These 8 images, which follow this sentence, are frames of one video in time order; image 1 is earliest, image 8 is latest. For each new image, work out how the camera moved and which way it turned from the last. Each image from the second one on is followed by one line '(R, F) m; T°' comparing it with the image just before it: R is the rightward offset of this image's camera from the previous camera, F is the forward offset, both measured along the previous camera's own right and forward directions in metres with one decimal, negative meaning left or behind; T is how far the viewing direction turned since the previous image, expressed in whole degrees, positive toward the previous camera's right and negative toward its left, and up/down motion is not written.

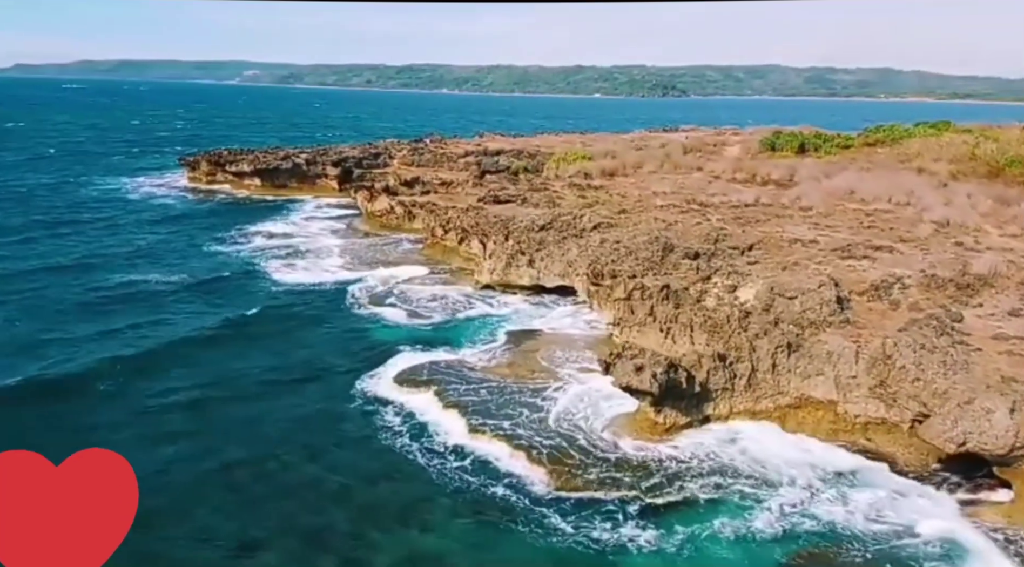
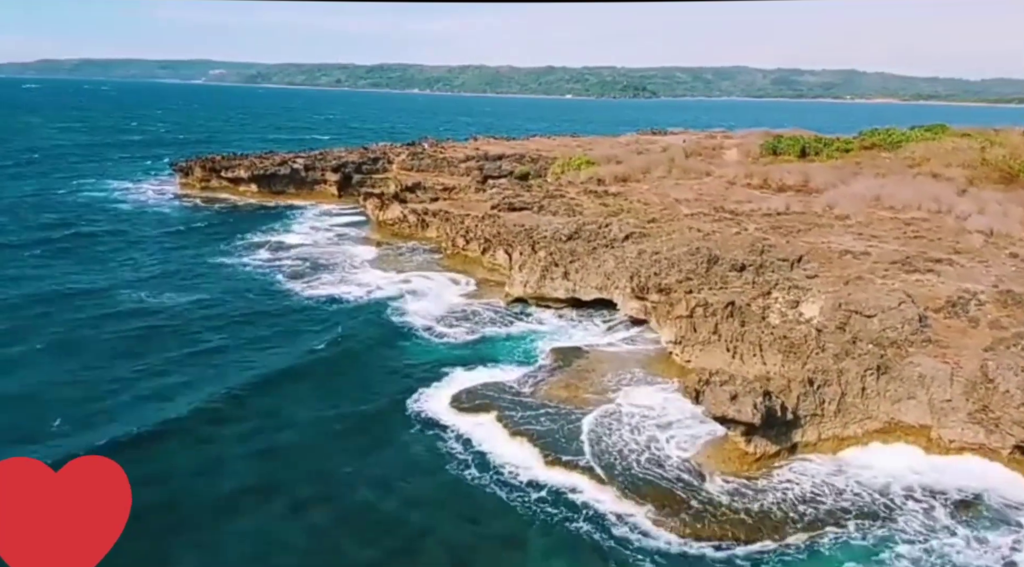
(-2.4, +1.2) m; +2°
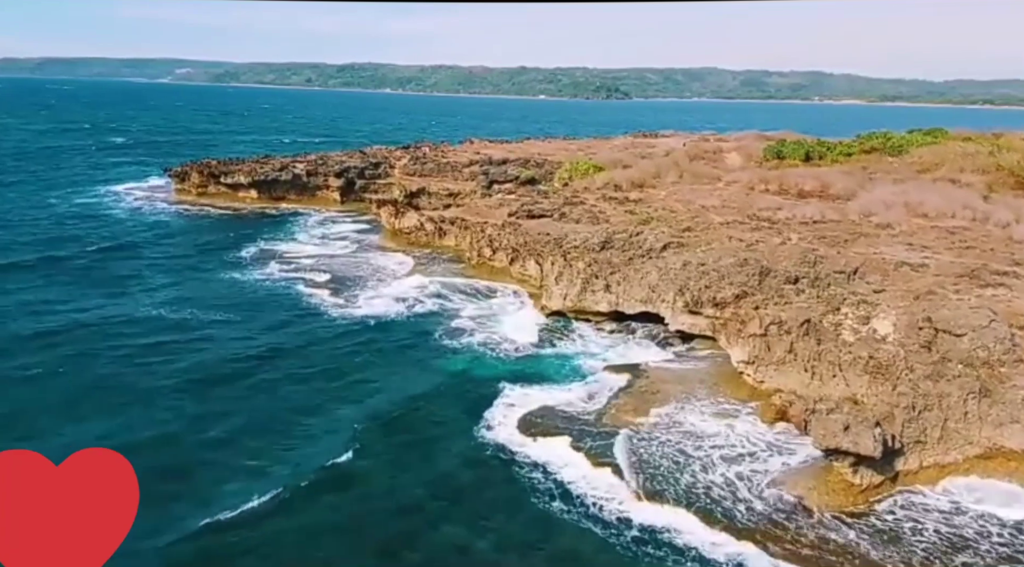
(-2.5, +1.2) m; +2°
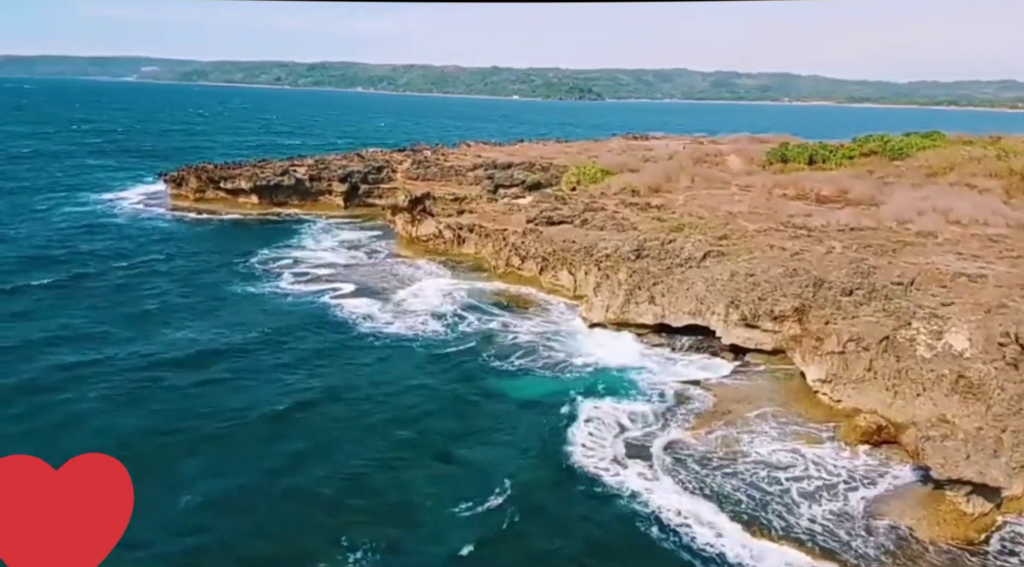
(-2.4, +1.1) m; +2°
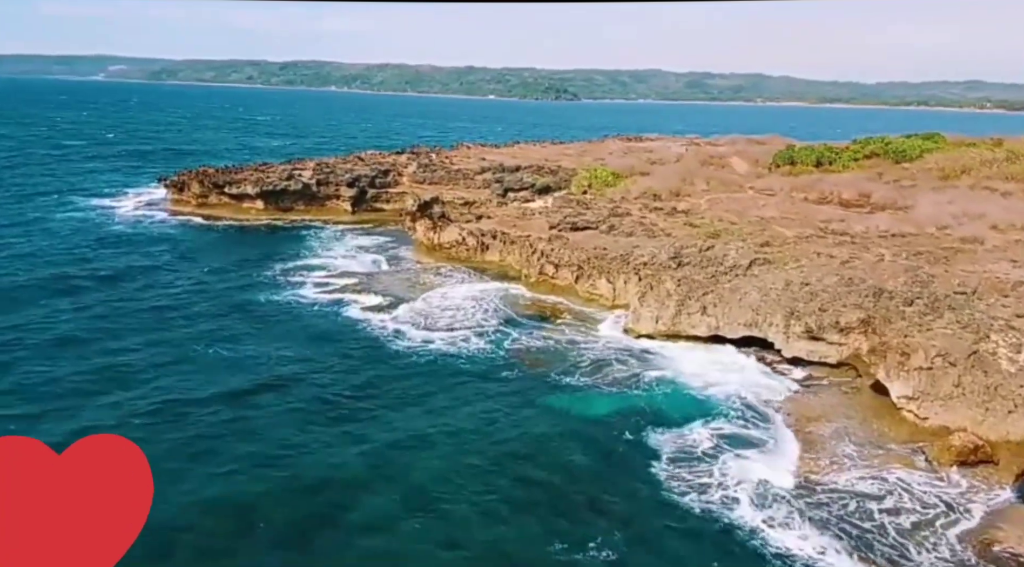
(-2.4, +1.1) m; +2°
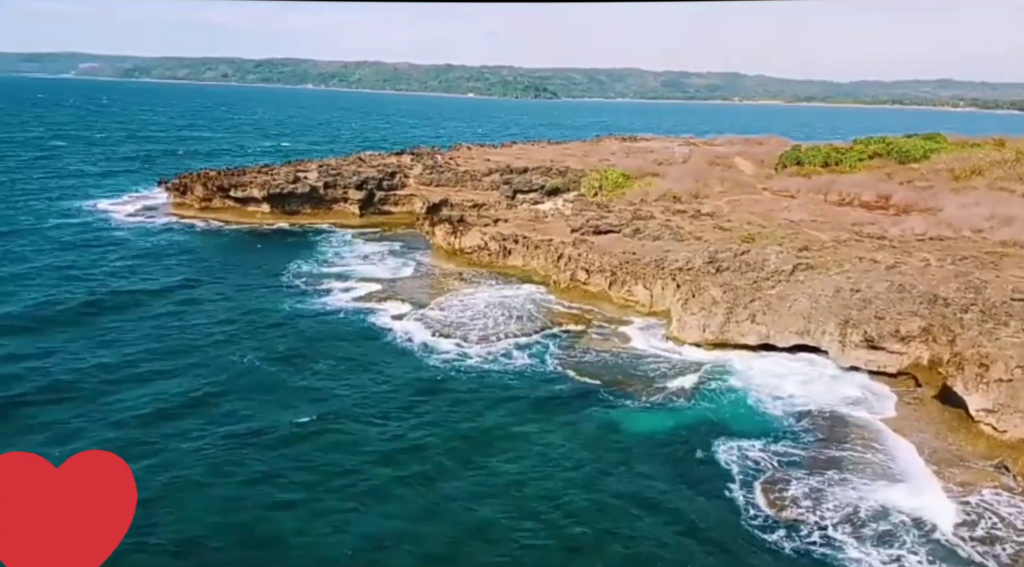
(-2.1, +1.0) m; +2°
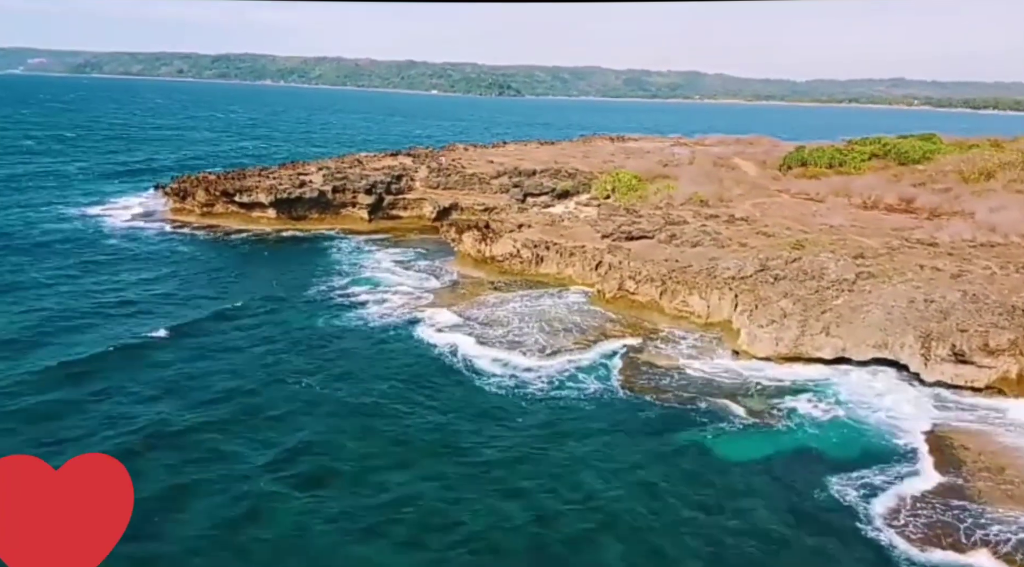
(-3.1, +1.5) m; +3°
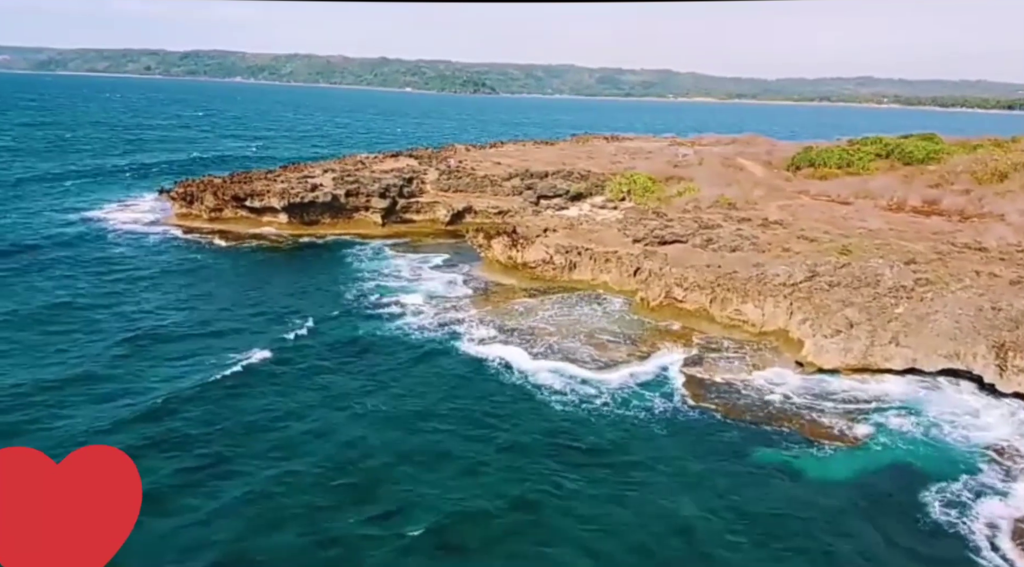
(-2.5, +1.2) m; +2°
